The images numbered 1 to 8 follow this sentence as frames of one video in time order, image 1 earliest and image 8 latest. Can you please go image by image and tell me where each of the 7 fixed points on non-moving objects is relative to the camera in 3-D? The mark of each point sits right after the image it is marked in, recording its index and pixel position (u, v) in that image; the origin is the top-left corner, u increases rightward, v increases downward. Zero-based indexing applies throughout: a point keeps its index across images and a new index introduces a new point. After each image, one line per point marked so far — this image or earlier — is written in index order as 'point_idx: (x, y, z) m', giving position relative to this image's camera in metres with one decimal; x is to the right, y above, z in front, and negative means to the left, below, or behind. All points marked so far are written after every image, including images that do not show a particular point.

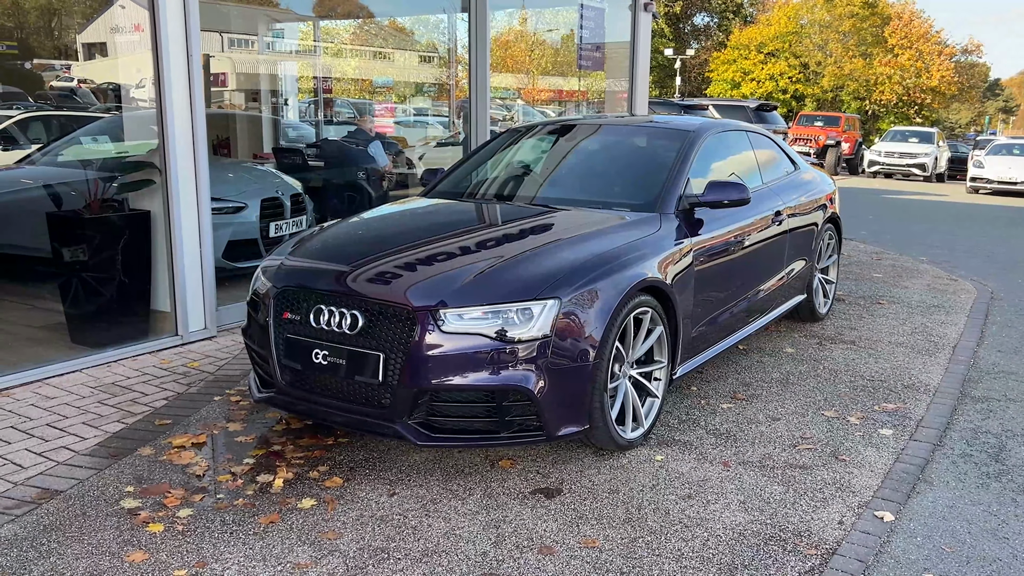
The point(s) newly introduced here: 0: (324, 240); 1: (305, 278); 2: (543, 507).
0: (-0.9, +0.2, +4.1) m
1: (-0.9, 0.0, +3.7) m
2: (+0.1, -0.8, +3.2) m
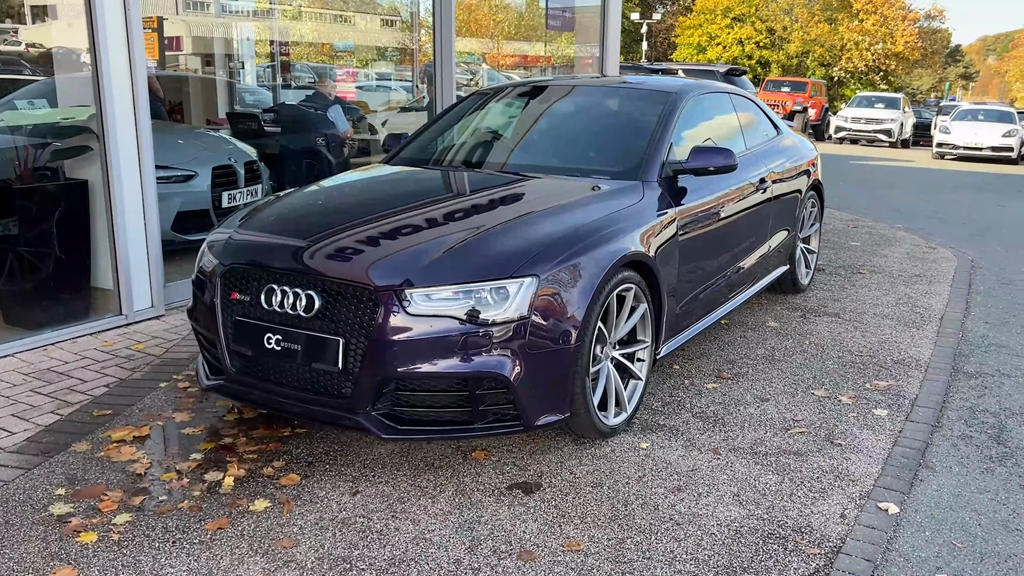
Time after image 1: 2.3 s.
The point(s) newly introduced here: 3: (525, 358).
0: (-1.0, +0.3, +3.8) m
1: (-1.0, +0.1, +3.3) m
2: (0.0, -0.7, +2.9) m
3: (+0.1, -0.3, +3.0) m
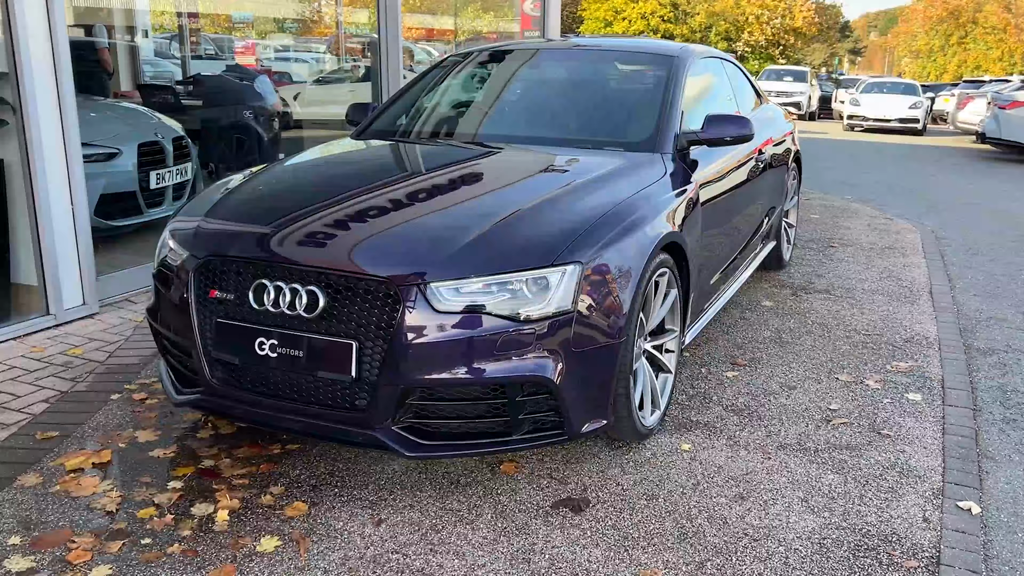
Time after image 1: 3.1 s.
0: (-1.0, +0.3, +3.3) m
1: (-0.9, +0.1, +2.8) m
2: (+0.2, -0.7, +2.5) m
3: (+0.2, -0.2, +2.6) m
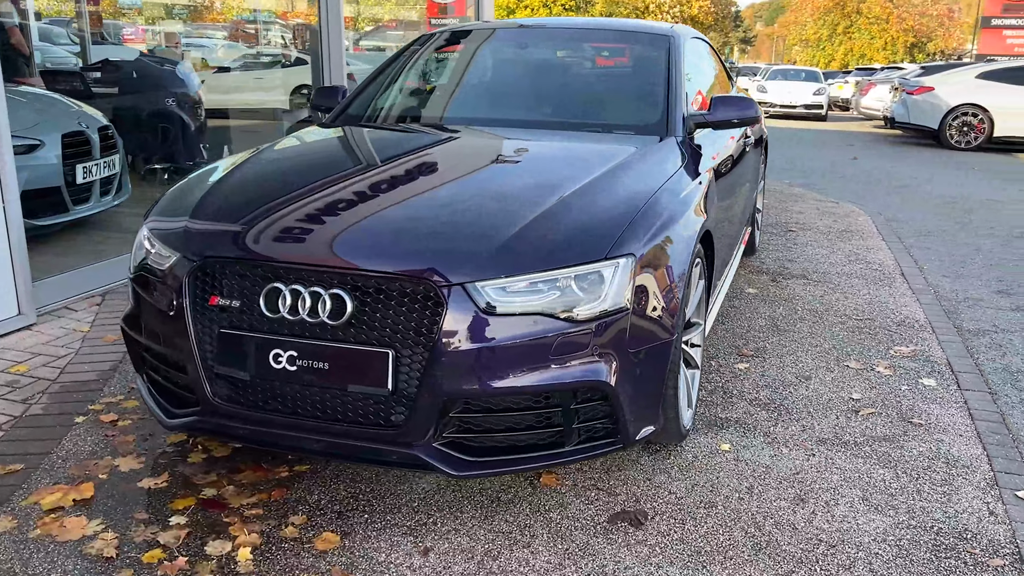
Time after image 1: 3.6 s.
0: (-0.9, +0.3, +2.9) m
1: (-0.8, +0.1, +2.5) m
2: (+0.3, -0.7, +2.3) m
3: (+0.3, -0.2, +2.4) m
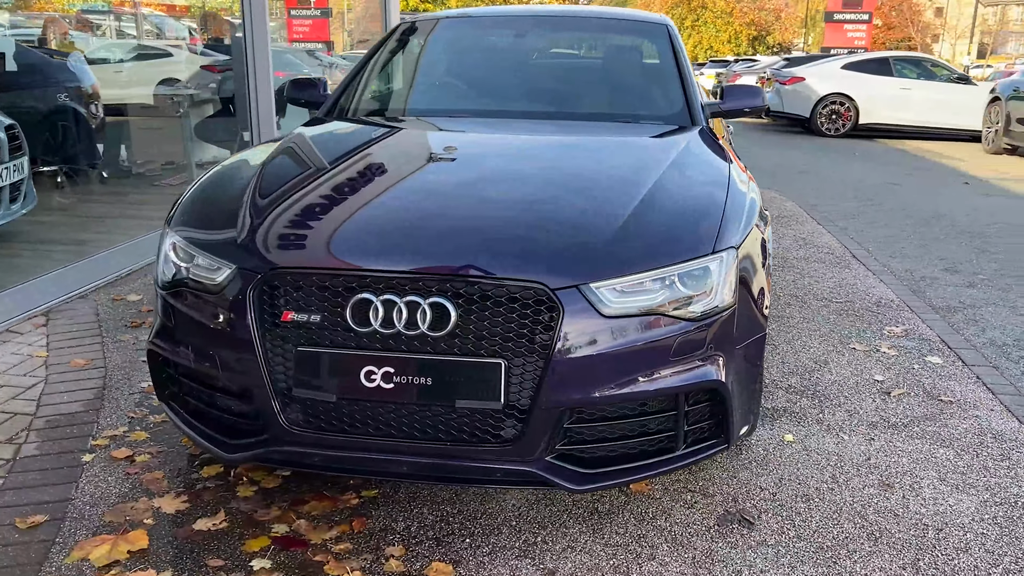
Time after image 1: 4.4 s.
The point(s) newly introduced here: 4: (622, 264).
0: (-0.7, +0.3, +2.6) m
1: (-0.5, +0.1, +2.2) m
2: (+0.6, -0.7, +2.3) m
3: (+0.6, -0.2, +2.4) m
4: (+0.3, +0.1, +2.2) m
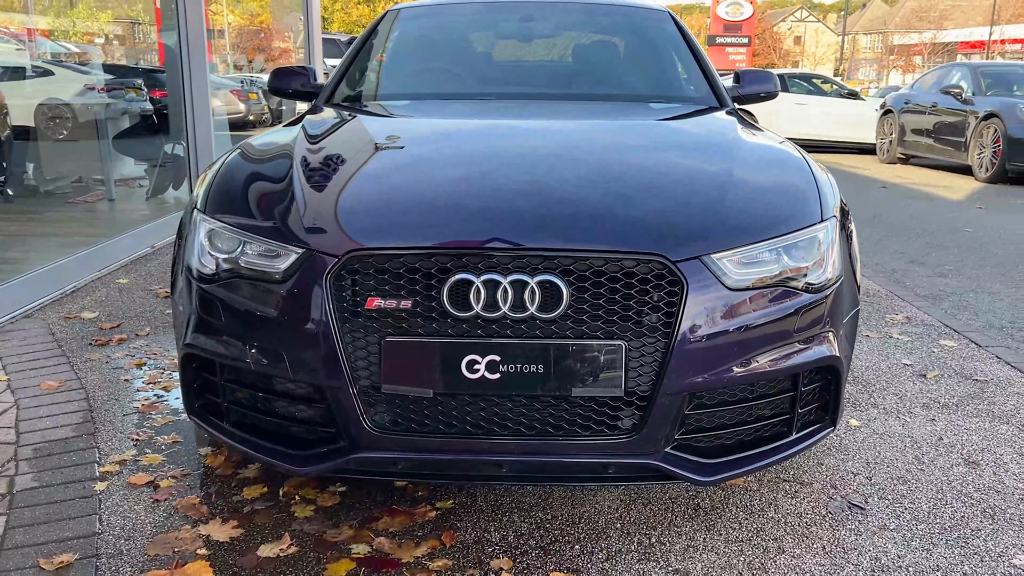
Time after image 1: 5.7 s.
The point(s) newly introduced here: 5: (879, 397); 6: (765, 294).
0: (-0.5, +0.3, +2.3) m
1: (-0.2, +0.1, +2.0) m
2: (+0.9, -0.6, +2.1) m
3: (+0.8, -0.1, +2.2) m
4: (+0.5, +0.1, +2.0) m
5: (+1.3, -0.4, +3.0) m
6: (+0.6, 0.0, +2.1) m
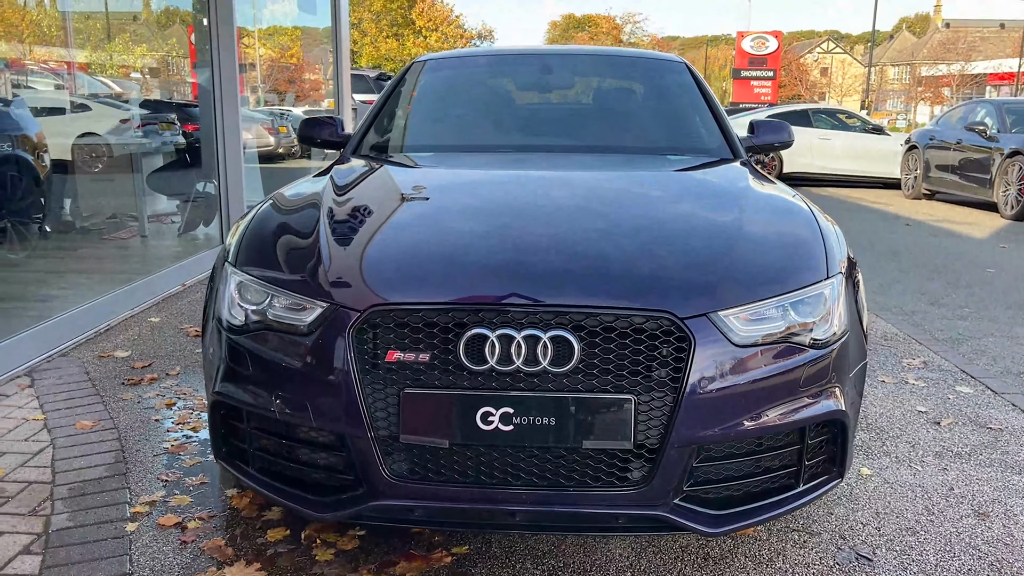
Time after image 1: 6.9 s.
0: (-0.5, +0.2, +2.5) m
1: (-0.2, 0.0, +2.1) m
2: (+0.9, -0.7, +2.2) m
3: (+0.9, -0.3, +2.3) m
4: (+0.6, 0.0, +2.1) m
5: (+1.3, -0.5, +3.1) m
6: (+0.6, -0.1, +2.1) m
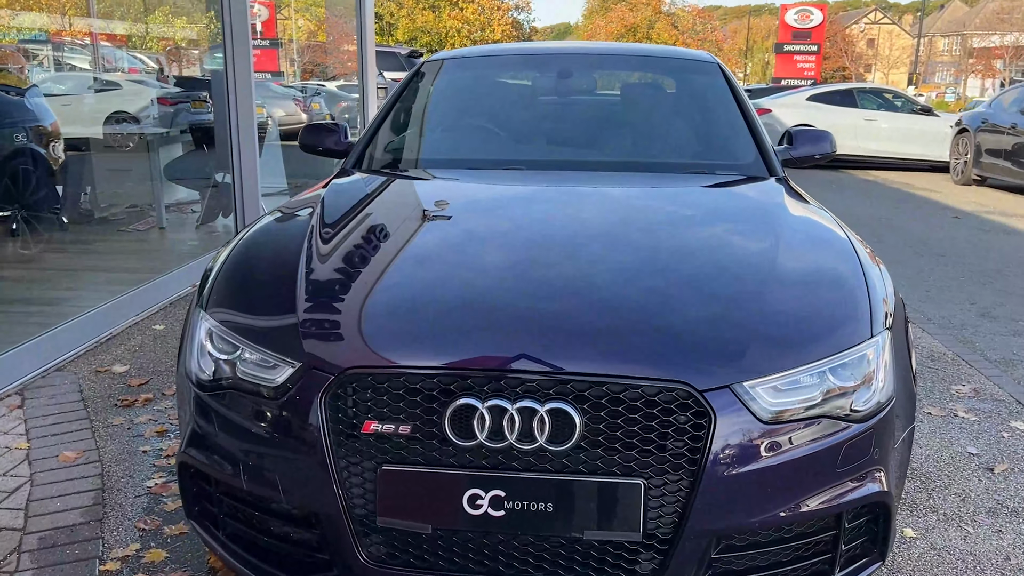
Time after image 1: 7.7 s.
0: (-0.5, +0.1, +2.2) m
1: (-0.2, -0.1, +1.8) m
2: (+0.9, -0.9, +1.9) m
3: (+0.9, -0.4, +2.0) m
4: (+0.5, -0.1, +1.8) m
5: (+1.3, -0.7, +2.8) m
6: (+0.6, -0.3, +1.9) m
